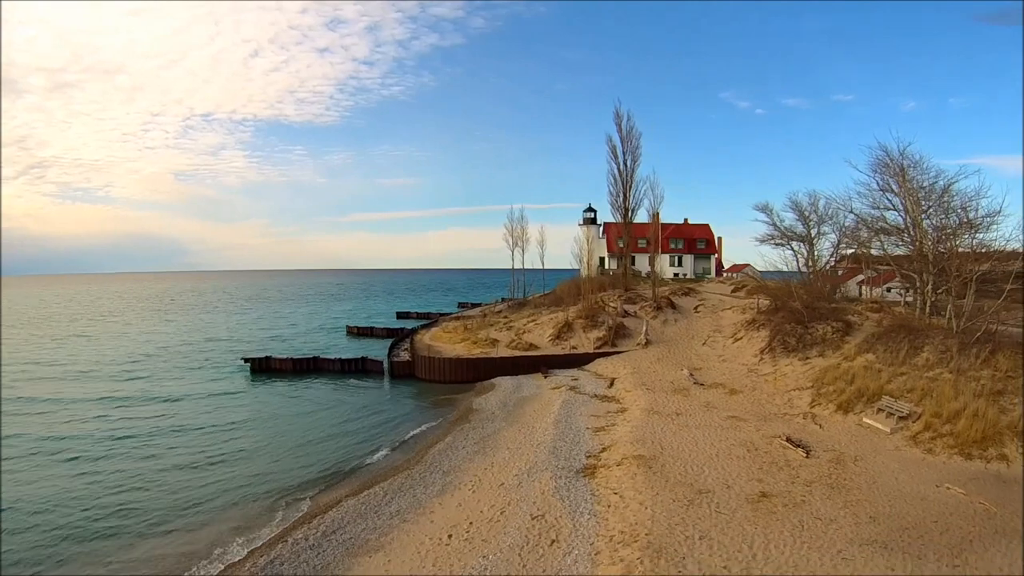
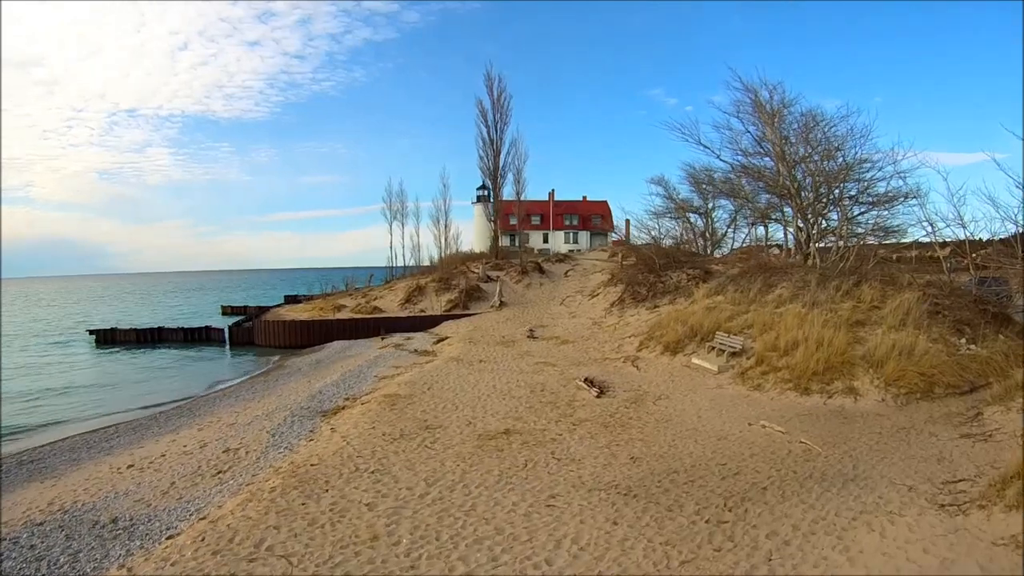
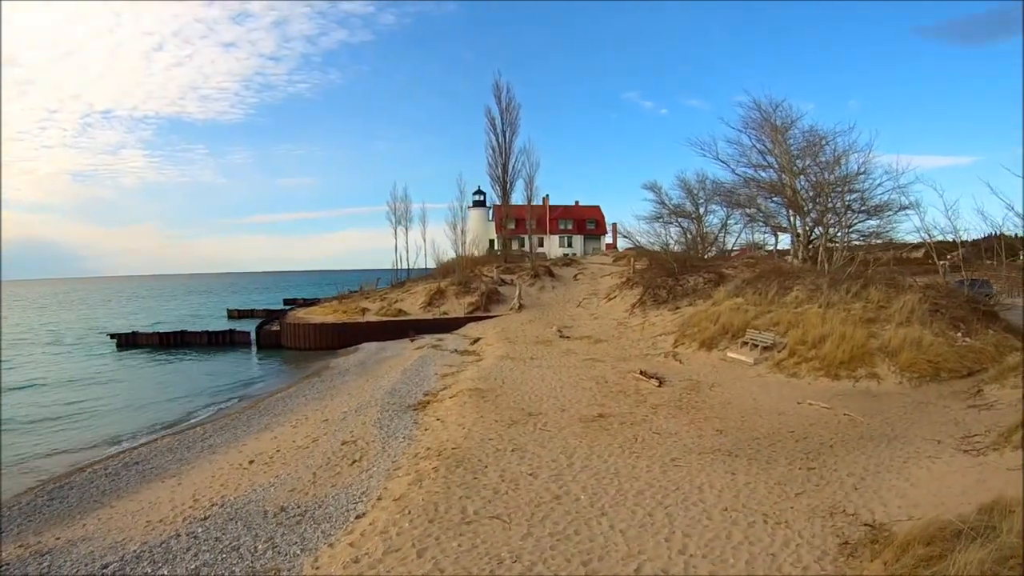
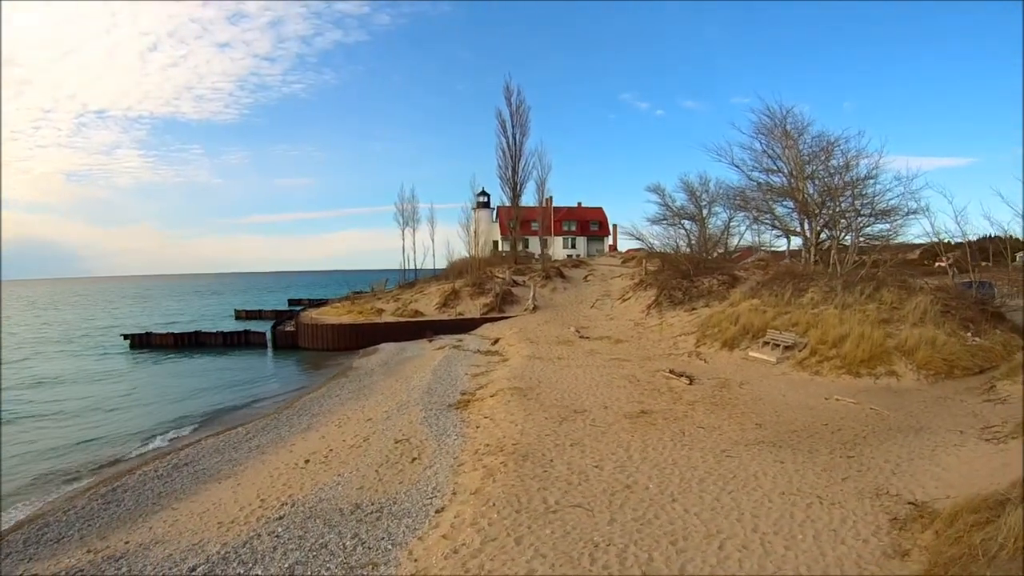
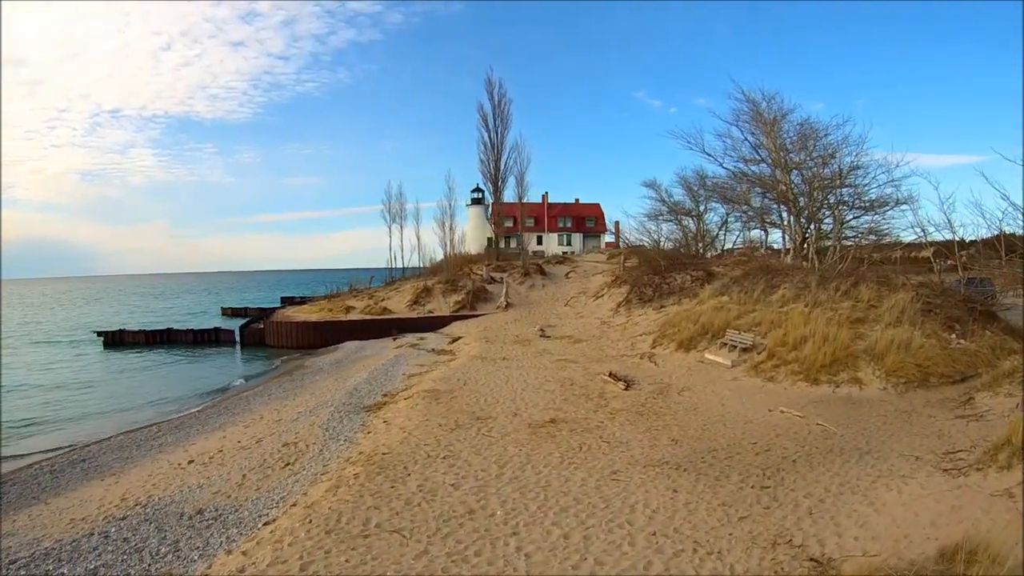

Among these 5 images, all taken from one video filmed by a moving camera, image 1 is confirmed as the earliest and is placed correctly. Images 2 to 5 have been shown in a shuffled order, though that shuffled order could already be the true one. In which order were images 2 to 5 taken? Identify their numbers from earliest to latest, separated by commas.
4, 3, 5, 2
